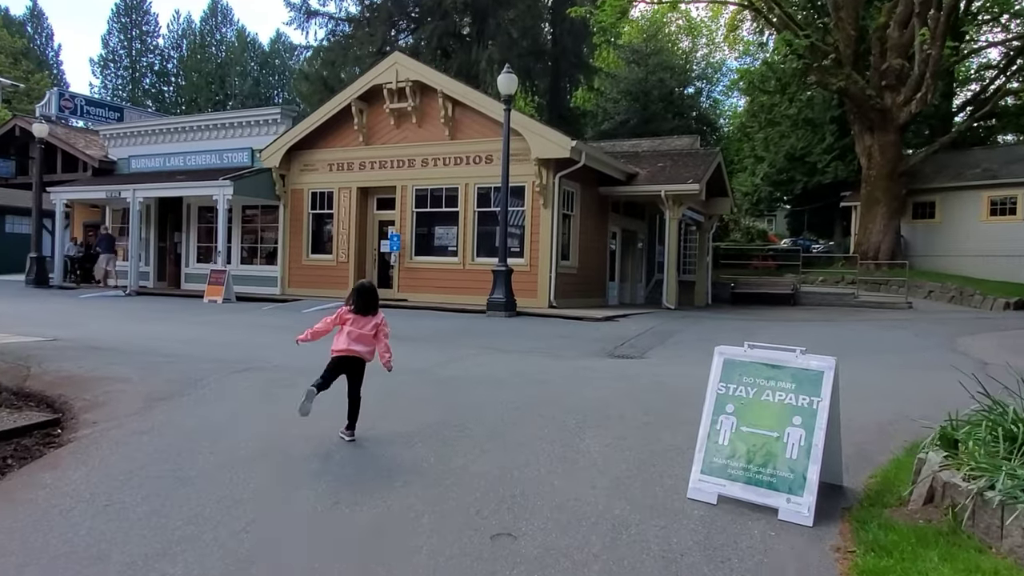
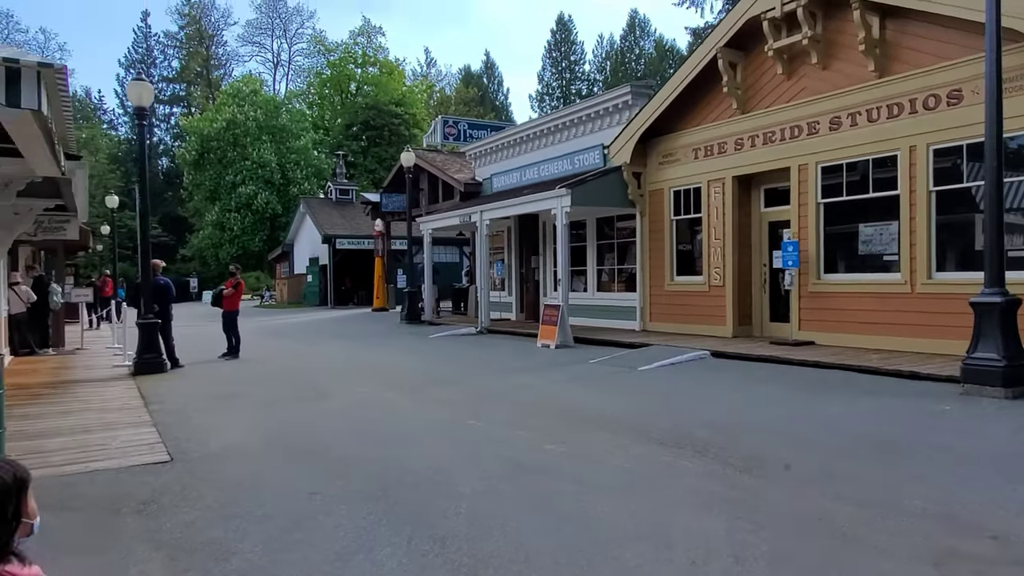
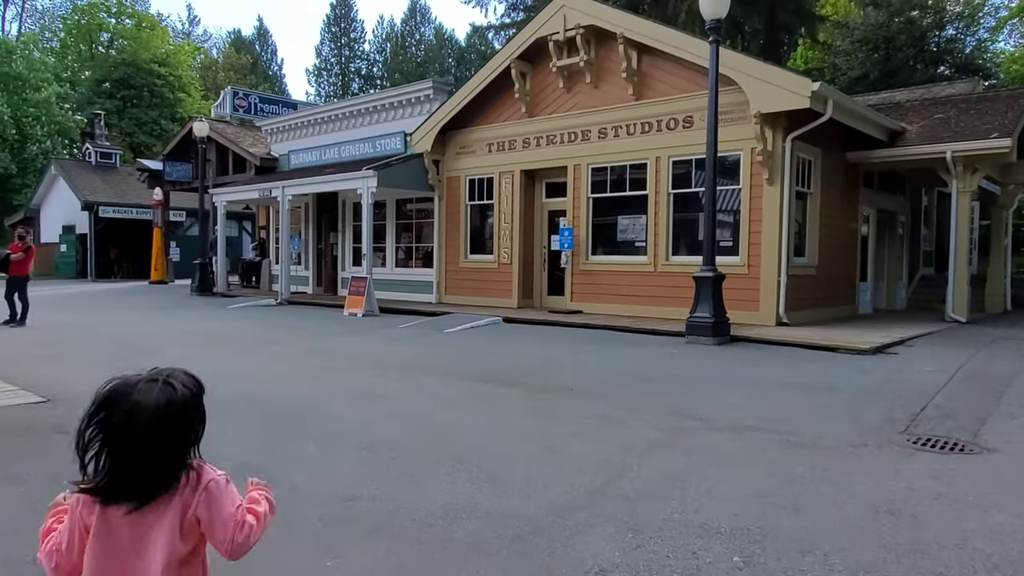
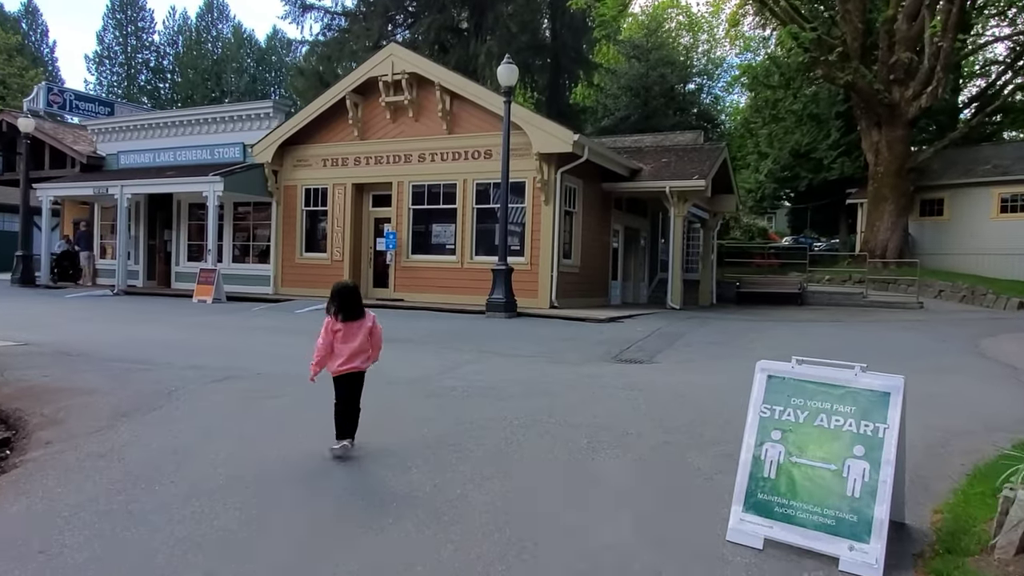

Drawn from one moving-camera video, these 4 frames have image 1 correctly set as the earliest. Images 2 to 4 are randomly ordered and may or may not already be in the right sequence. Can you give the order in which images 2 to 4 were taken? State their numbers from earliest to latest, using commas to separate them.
4, 3, 2
